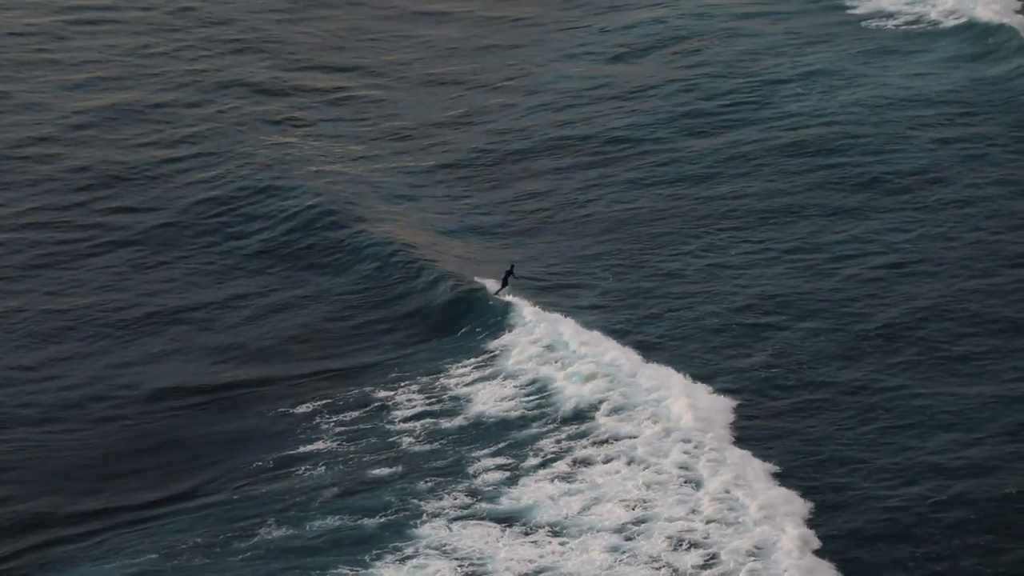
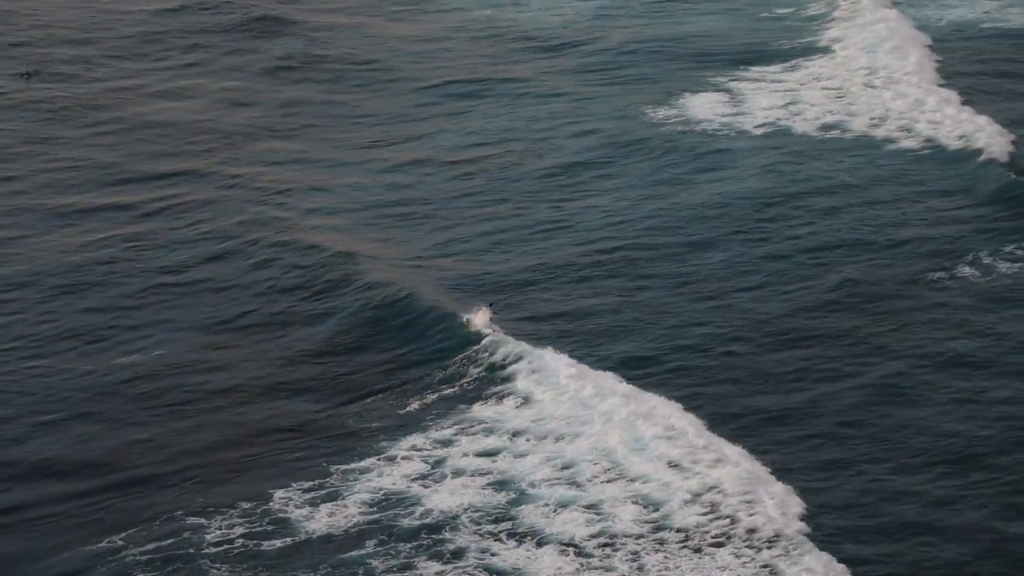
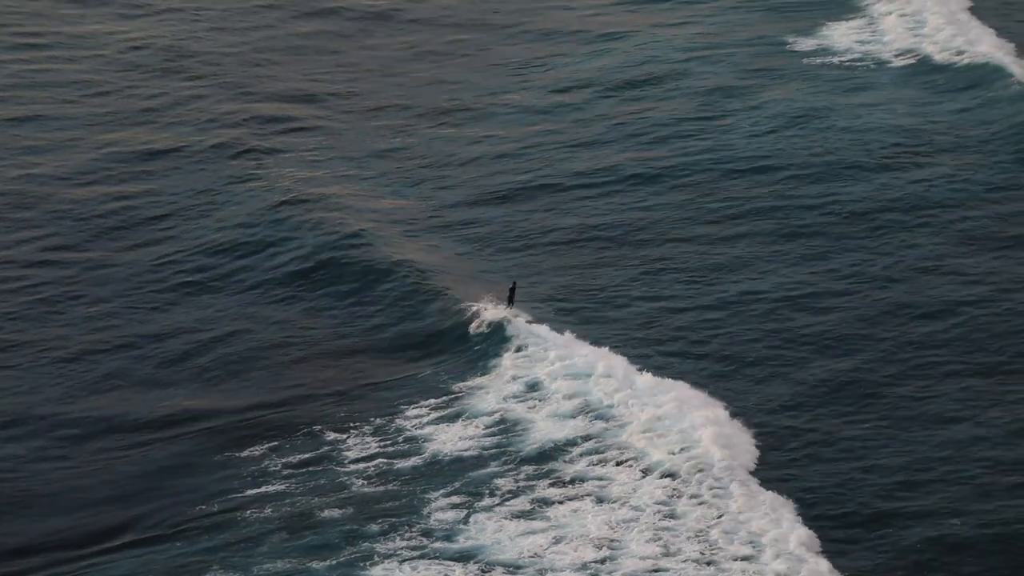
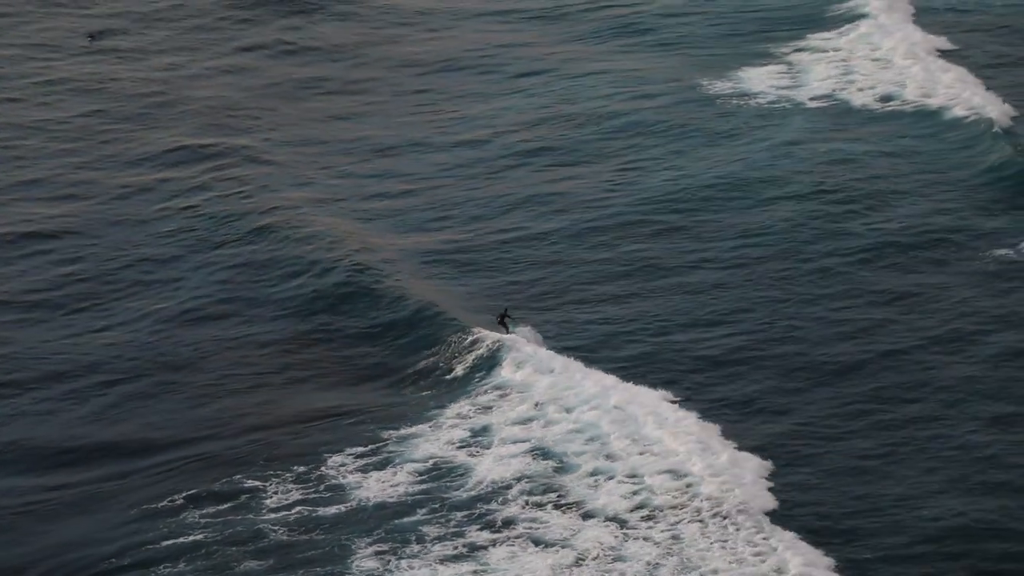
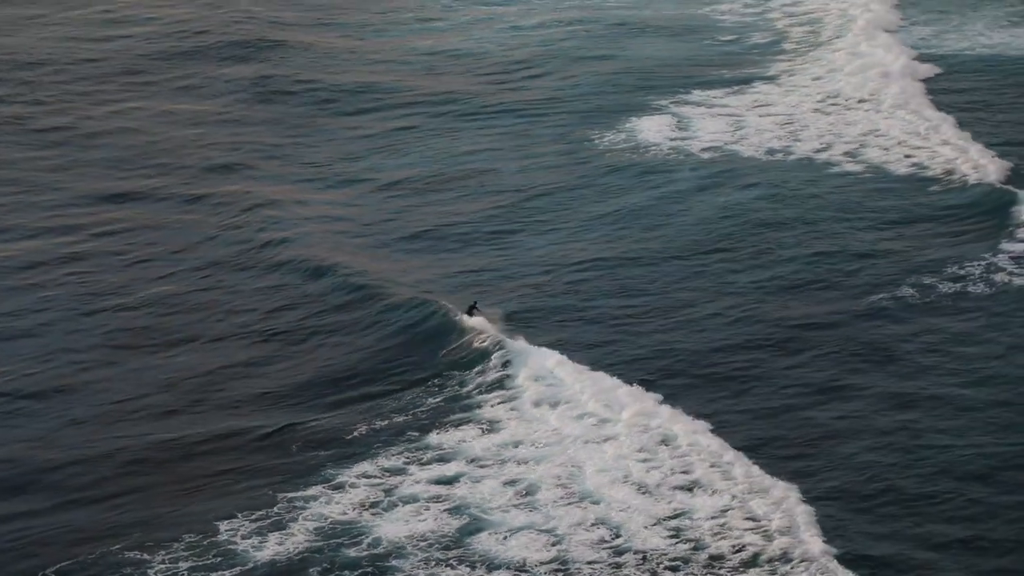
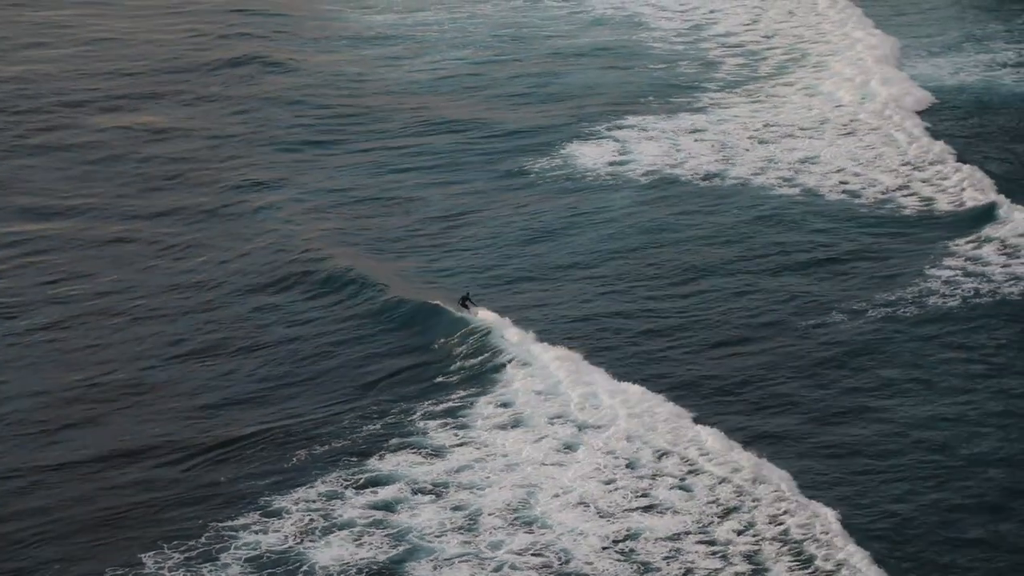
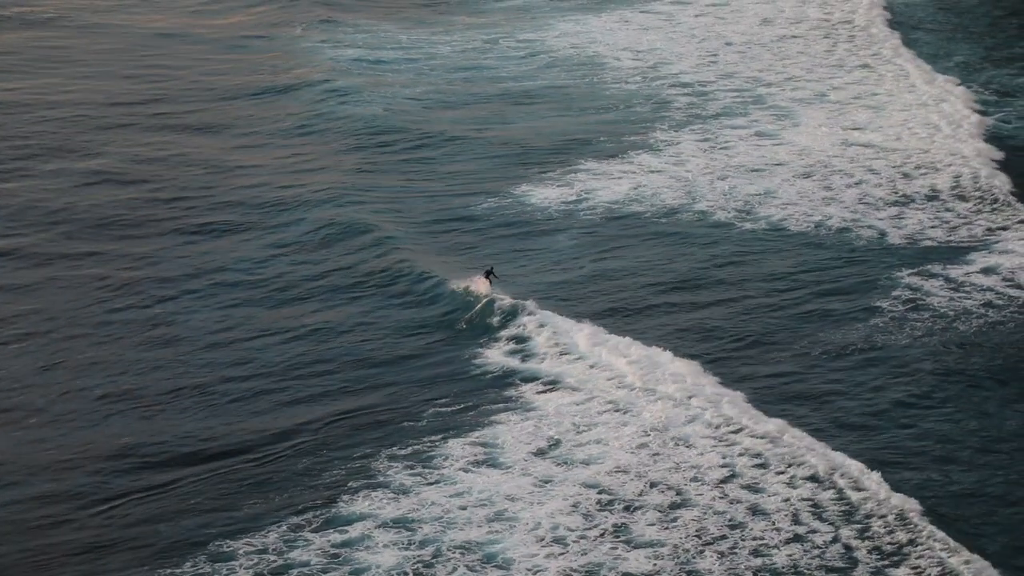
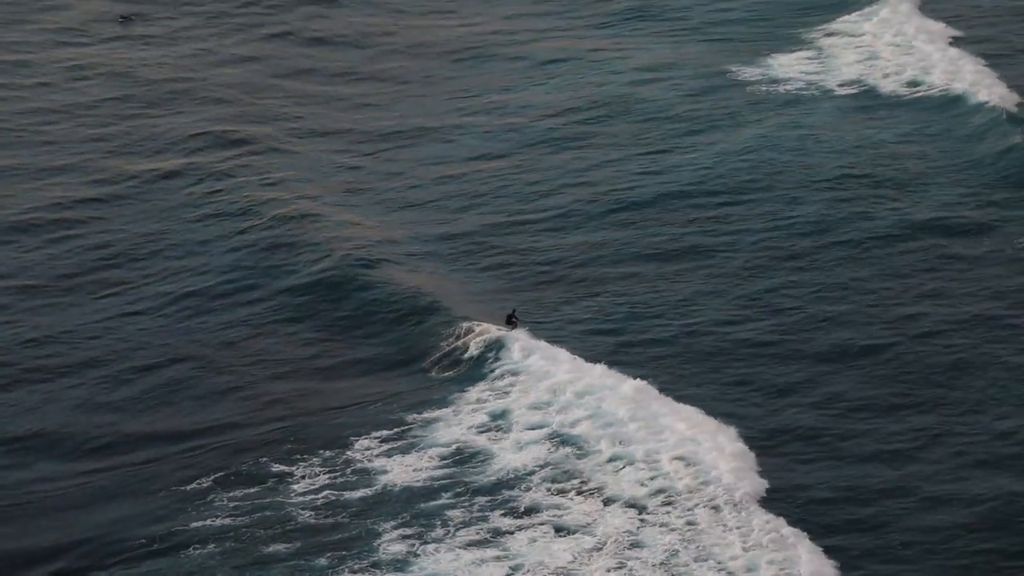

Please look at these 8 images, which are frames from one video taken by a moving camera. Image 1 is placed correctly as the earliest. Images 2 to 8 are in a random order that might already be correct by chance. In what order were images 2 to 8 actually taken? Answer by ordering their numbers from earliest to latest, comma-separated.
3, 8, 4, 2, 5, 6, 7
